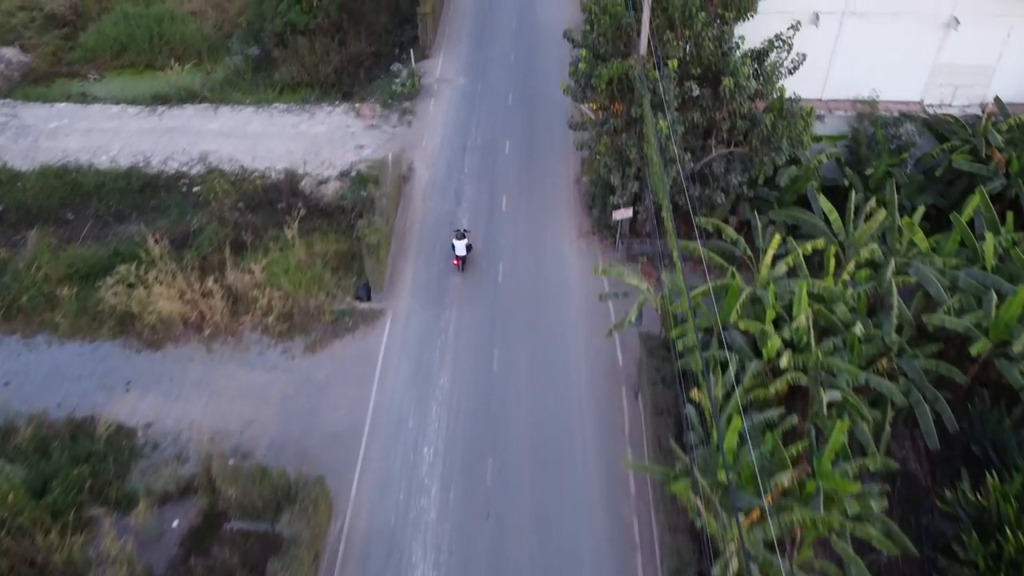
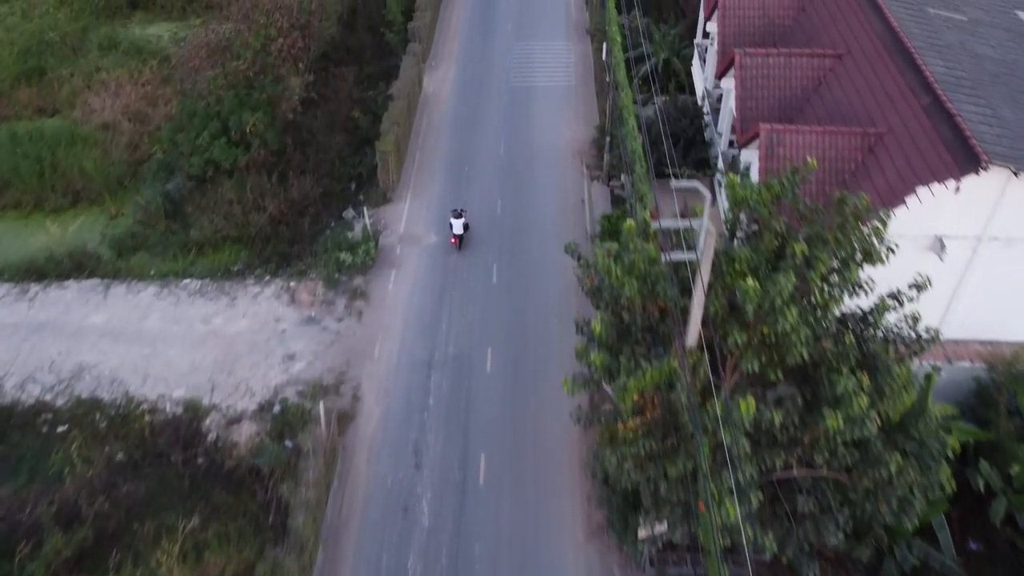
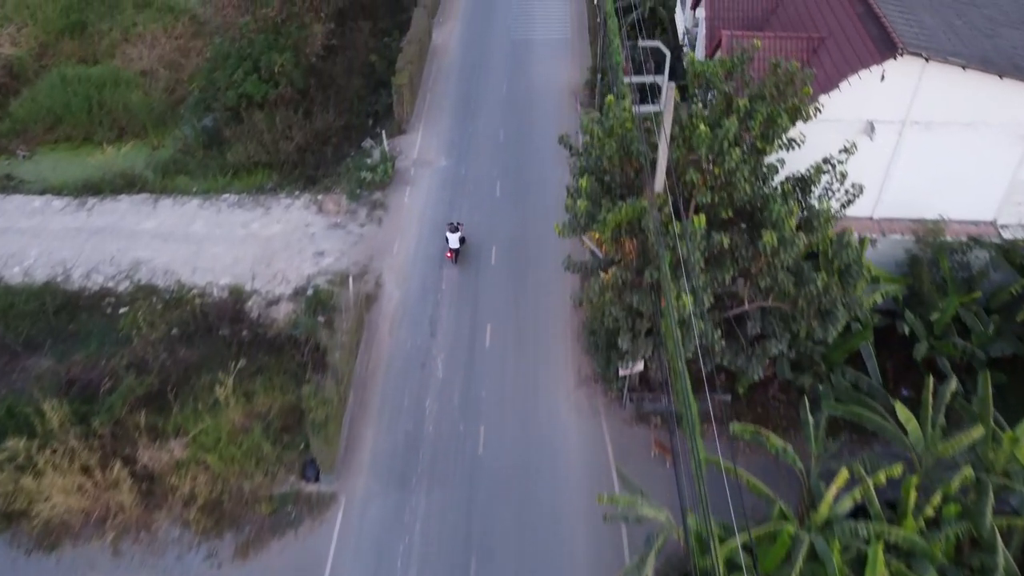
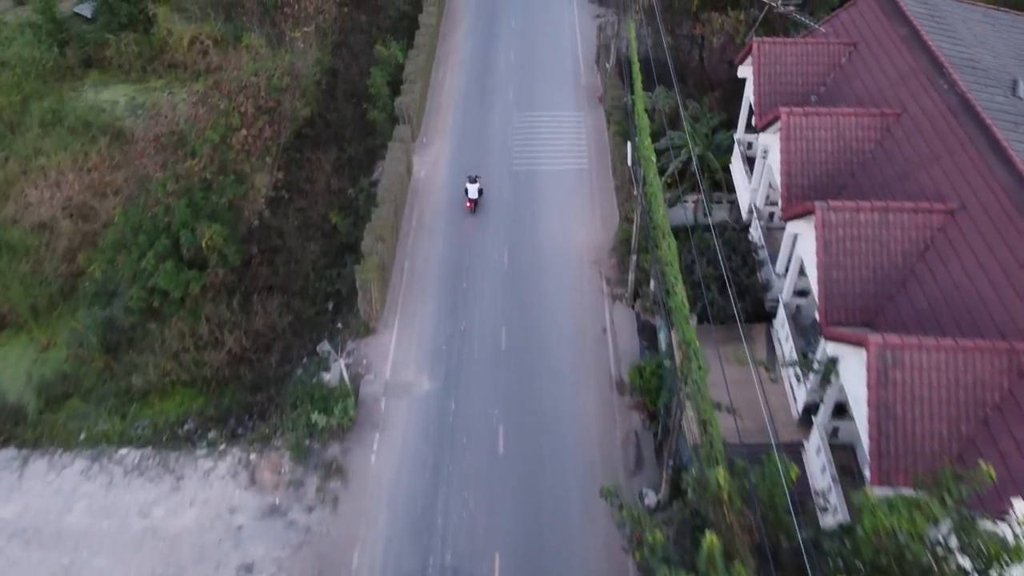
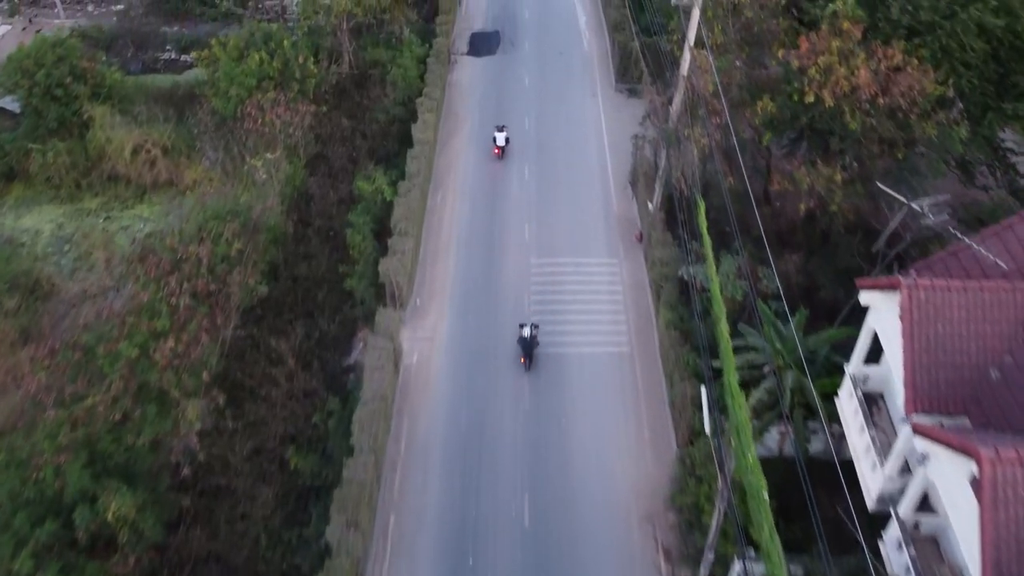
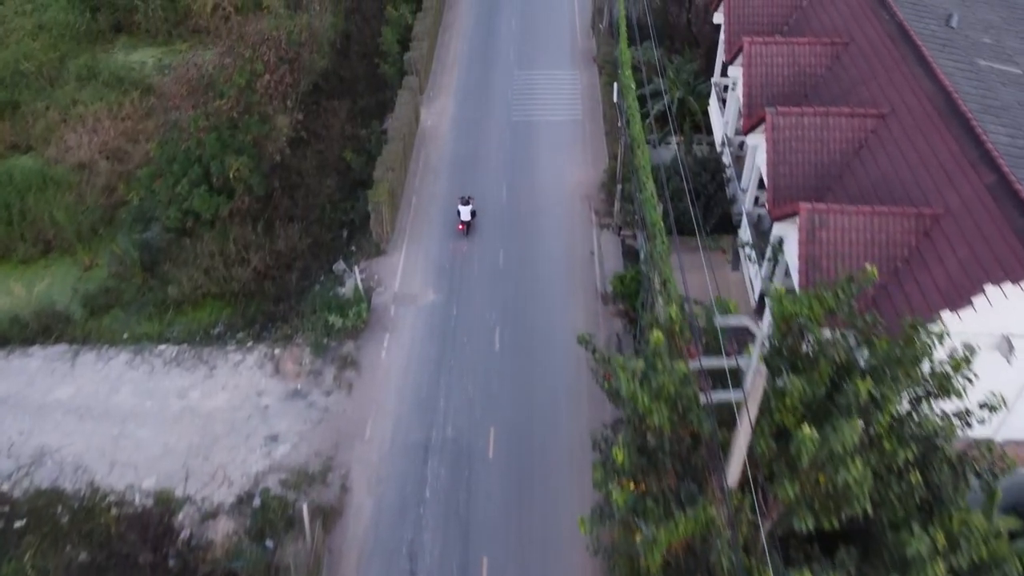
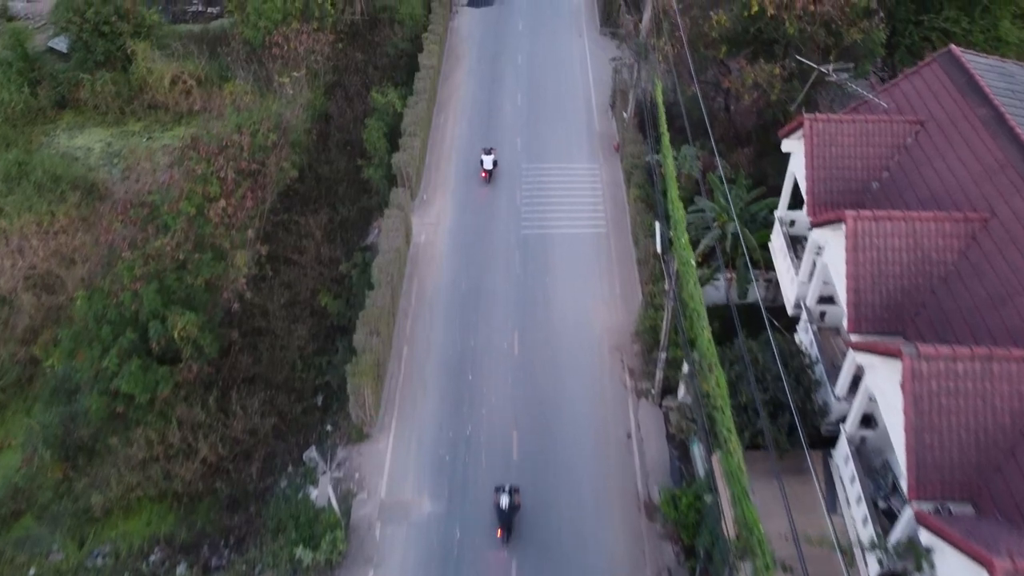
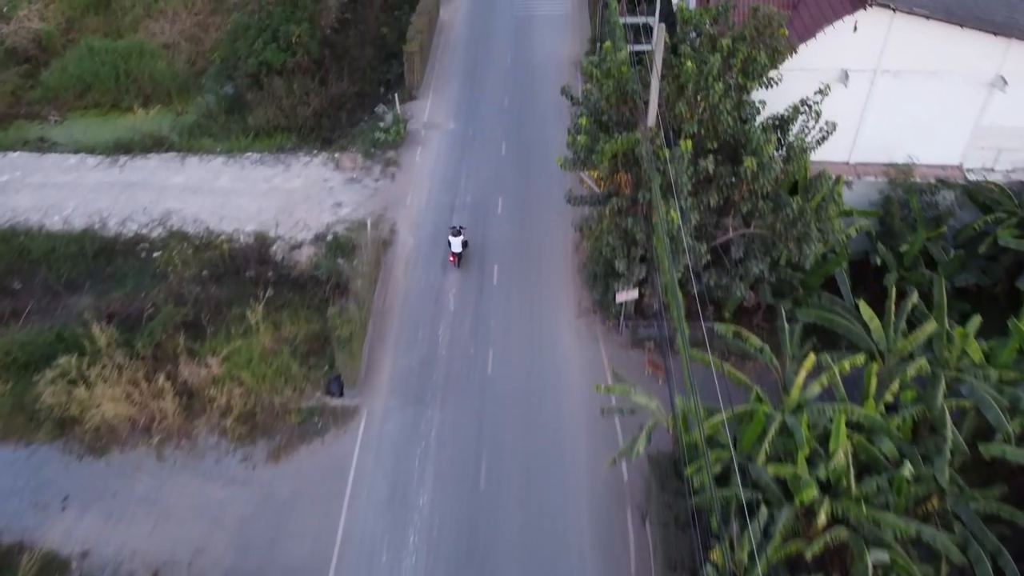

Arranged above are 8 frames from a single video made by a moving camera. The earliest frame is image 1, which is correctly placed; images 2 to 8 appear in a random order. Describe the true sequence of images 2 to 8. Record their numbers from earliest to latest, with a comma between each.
8, 3, 2, 6, 4, 7, 5
